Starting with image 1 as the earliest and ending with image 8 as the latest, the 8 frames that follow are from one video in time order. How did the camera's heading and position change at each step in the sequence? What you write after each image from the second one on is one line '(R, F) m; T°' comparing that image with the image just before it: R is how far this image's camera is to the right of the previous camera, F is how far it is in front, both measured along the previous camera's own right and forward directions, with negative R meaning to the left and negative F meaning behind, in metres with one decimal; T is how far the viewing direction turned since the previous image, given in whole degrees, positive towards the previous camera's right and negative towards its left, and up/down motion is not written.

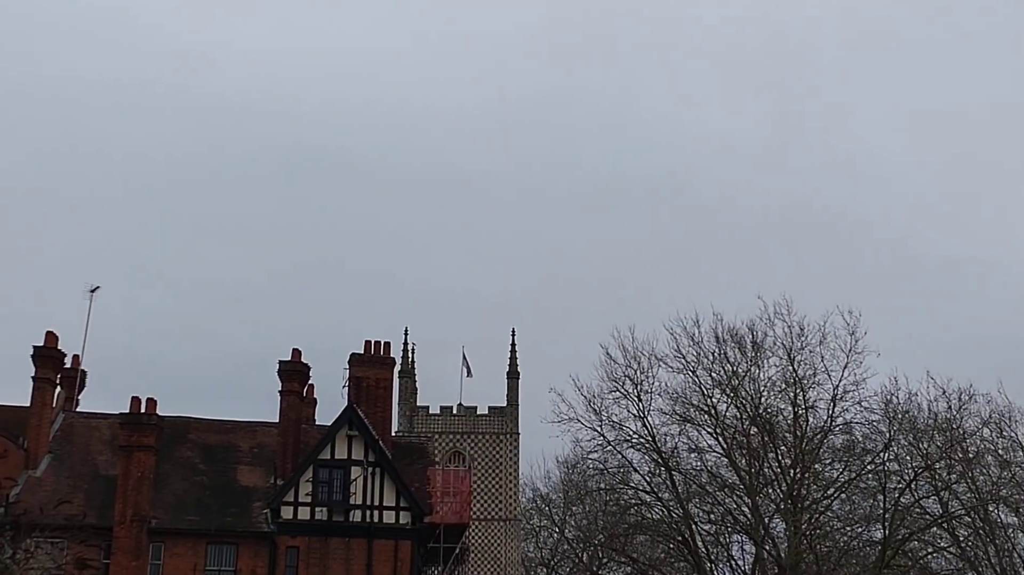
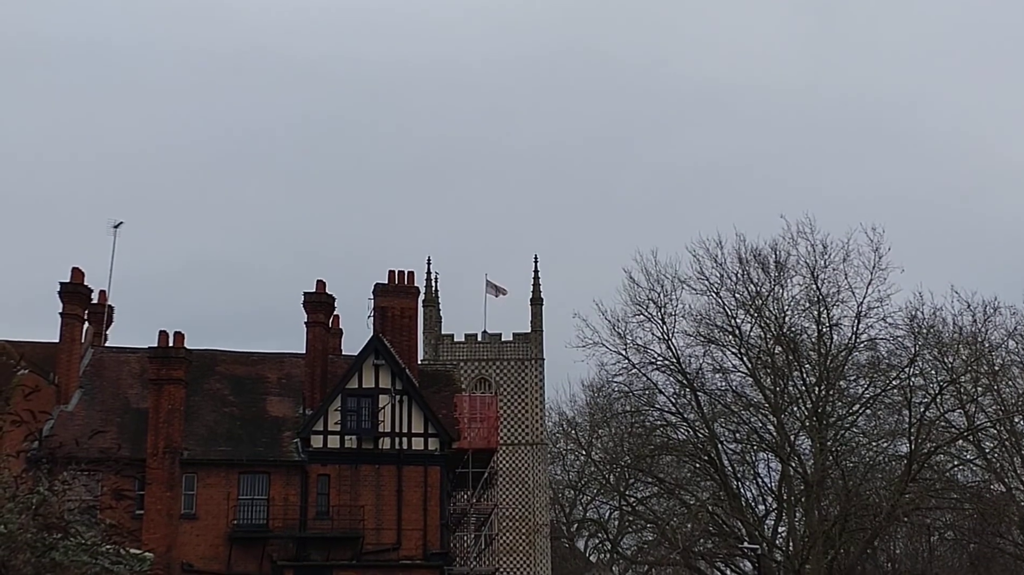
(-0.1, -0.2) m; -1°
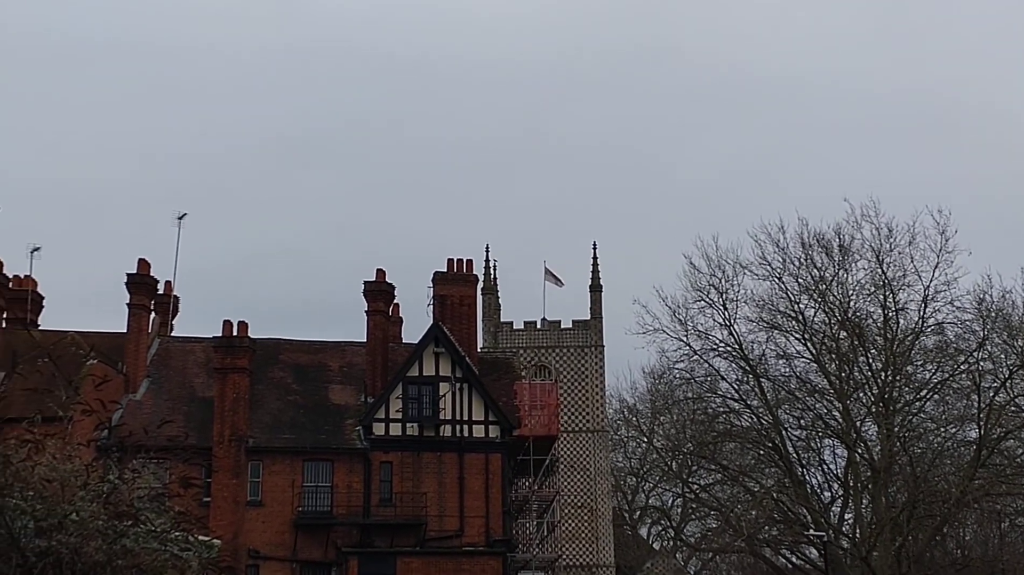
(-0.3, -0.1) m; -2°
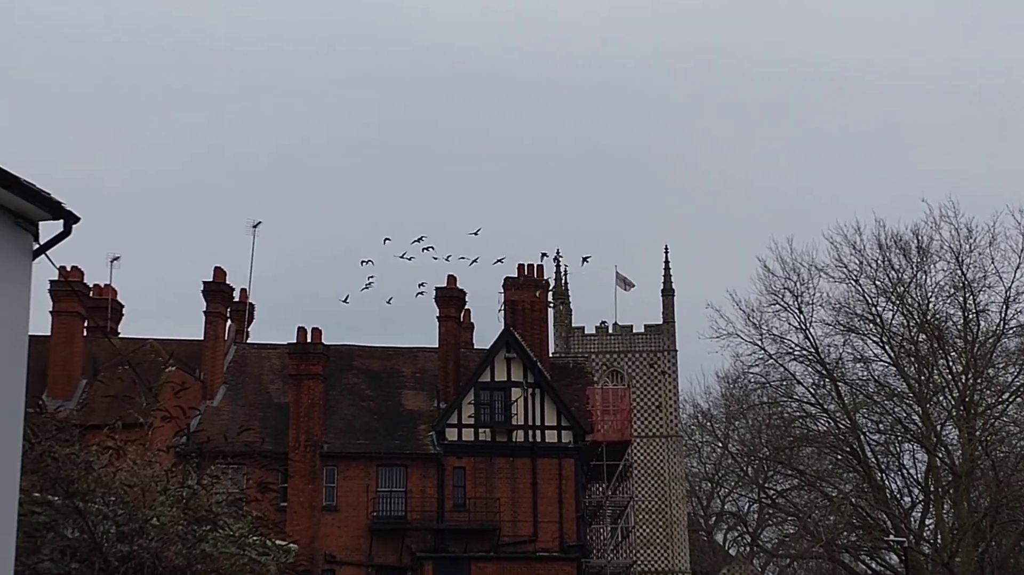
(-0.2, +0.1) m; -2°
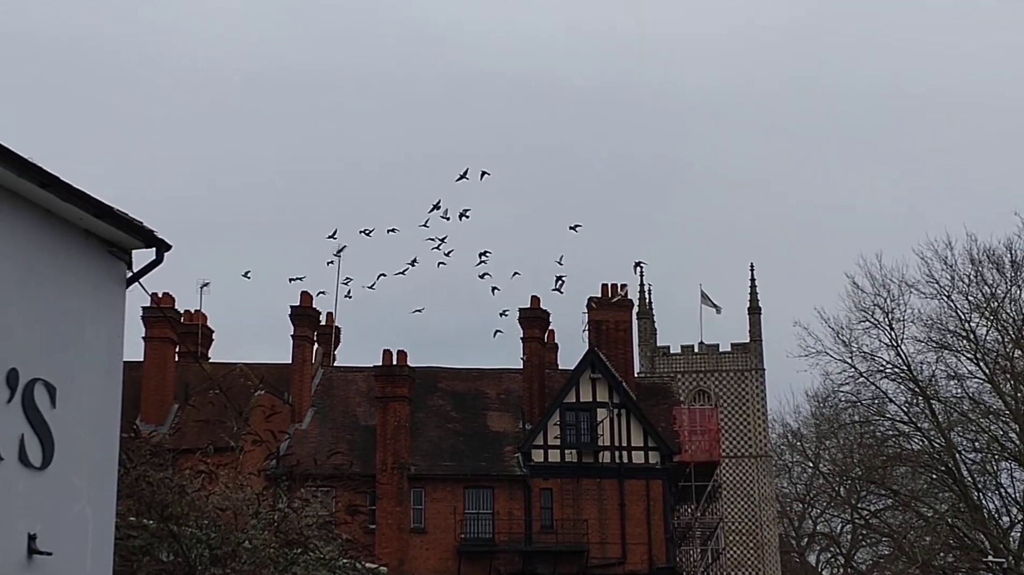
(-0.2, +0.2) m; -3°
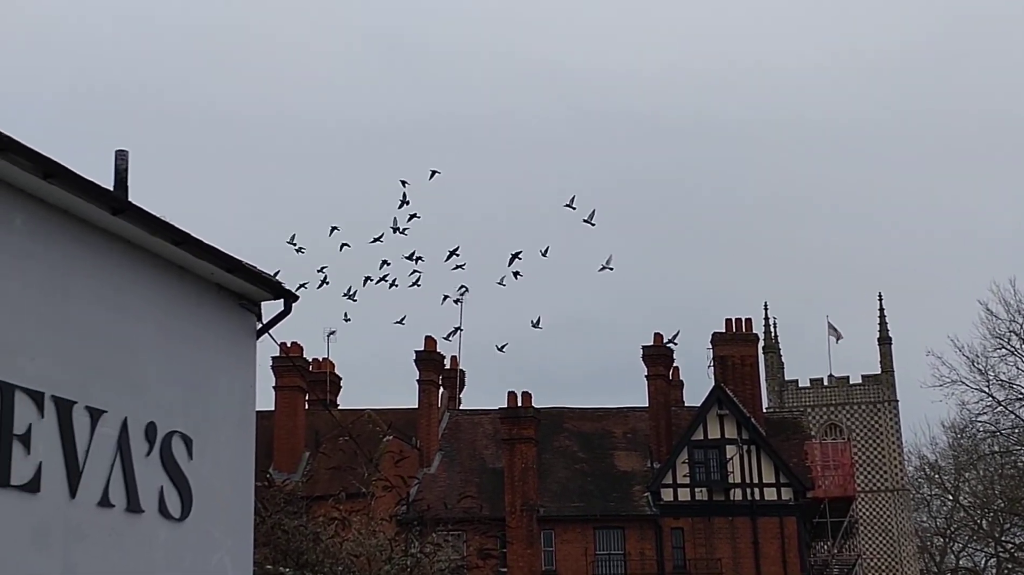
(-0.2, +0.4) m; -4°
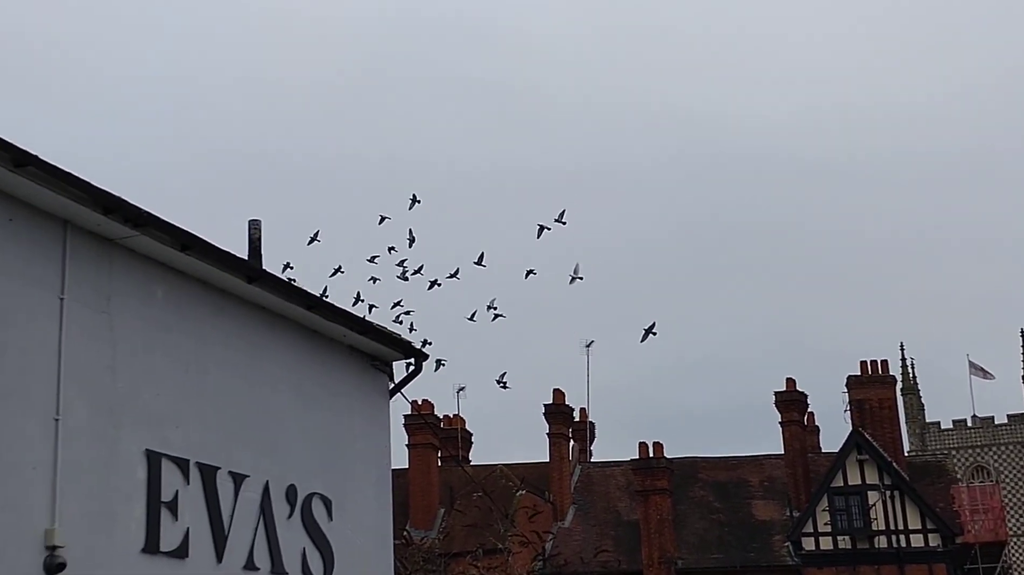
(-0.3, +0.8) m; -4°
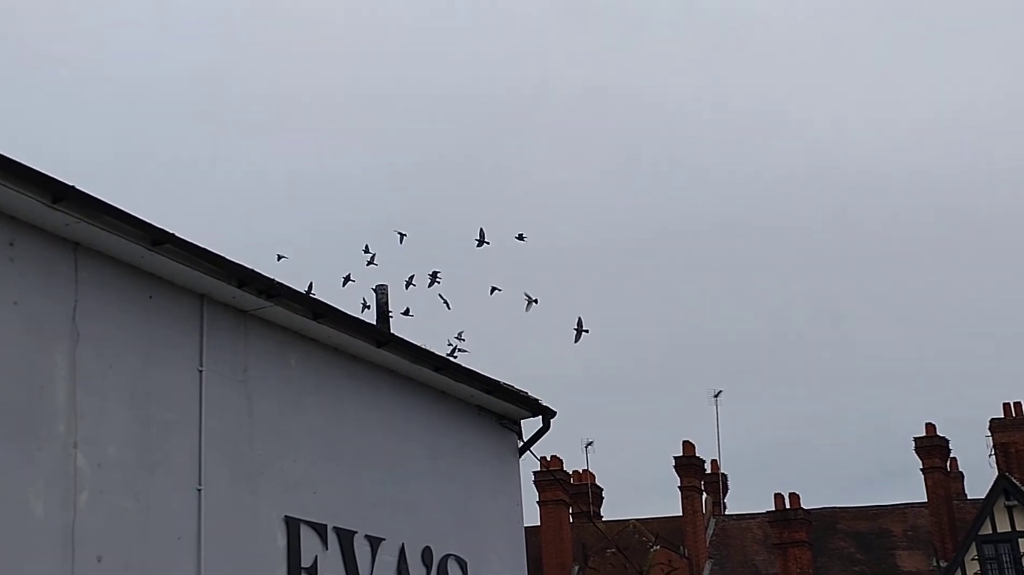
(-0.1, +0.4) m; -4°
